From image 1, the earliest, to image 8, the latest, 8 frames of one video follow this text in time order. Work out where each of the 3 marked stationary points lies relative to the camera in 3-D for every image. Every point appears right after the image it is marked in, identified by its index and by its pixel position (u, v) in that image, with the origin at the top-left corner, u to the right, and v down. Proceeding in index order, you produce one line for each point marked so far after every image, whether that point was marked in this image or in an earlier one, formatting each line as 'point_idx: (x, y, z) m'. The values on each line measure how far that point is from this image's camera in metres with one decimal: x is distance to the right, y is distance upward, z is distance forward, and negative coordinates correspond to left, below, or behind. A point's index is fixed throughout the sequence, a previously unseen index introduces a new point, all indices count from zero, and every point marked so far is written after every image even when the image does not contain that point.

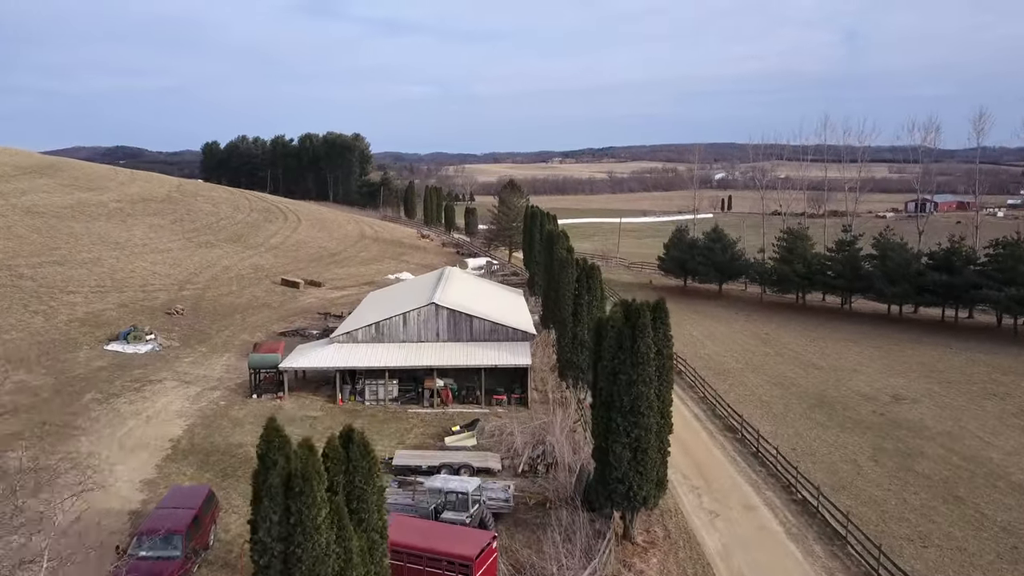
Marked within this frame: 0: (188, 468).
0: (-7.2, -4.0, +18.9) m
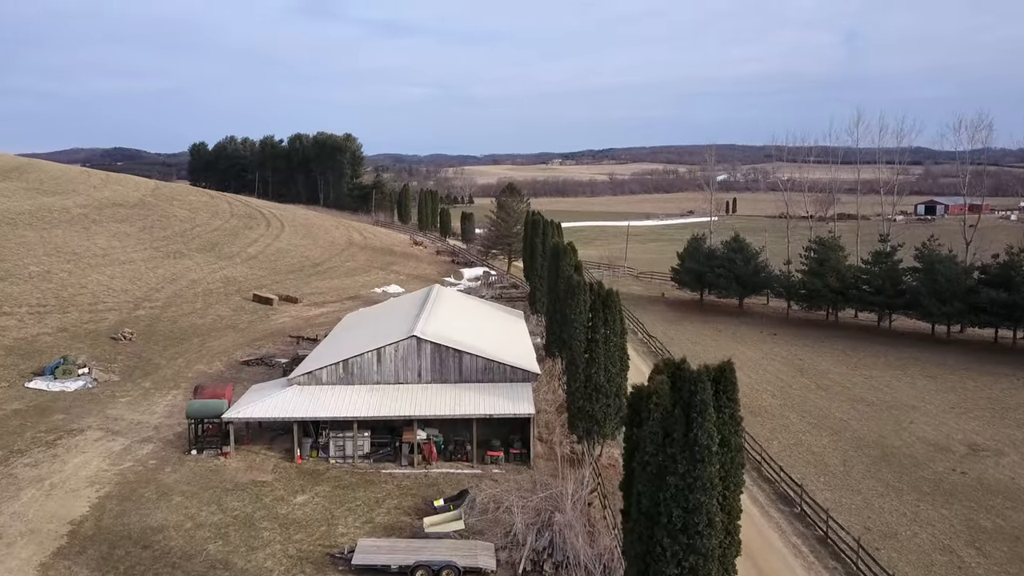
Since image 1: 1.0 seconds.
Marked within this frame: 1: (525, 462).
0: (-7.3, -4.7, +14.3) m
1: (+0.3, -4.1, +19.9) m
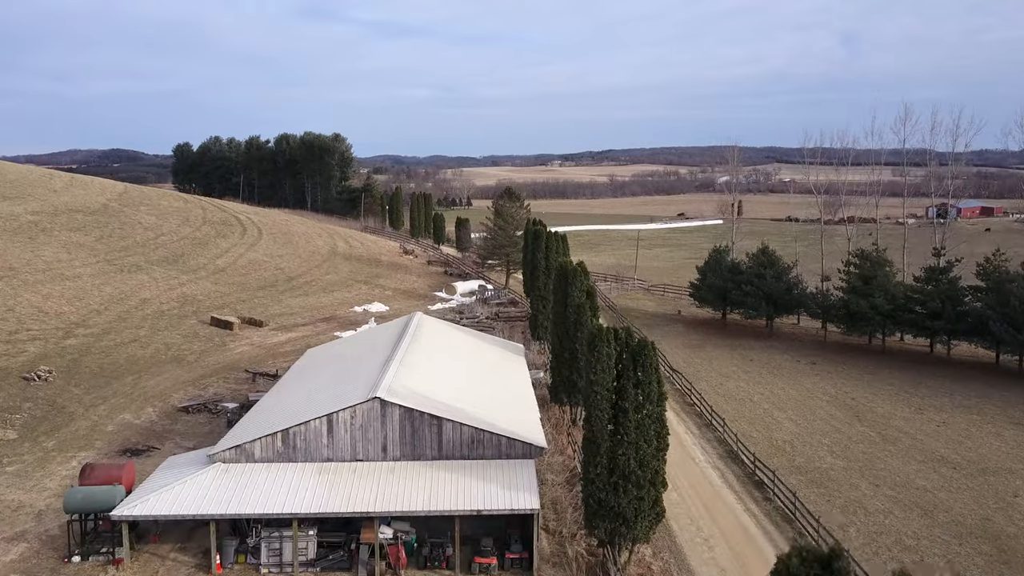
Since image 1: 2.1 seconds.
0: (-7.3, -5.6, +9.1) m
1: (+0.2, -4.9, +14.6) m
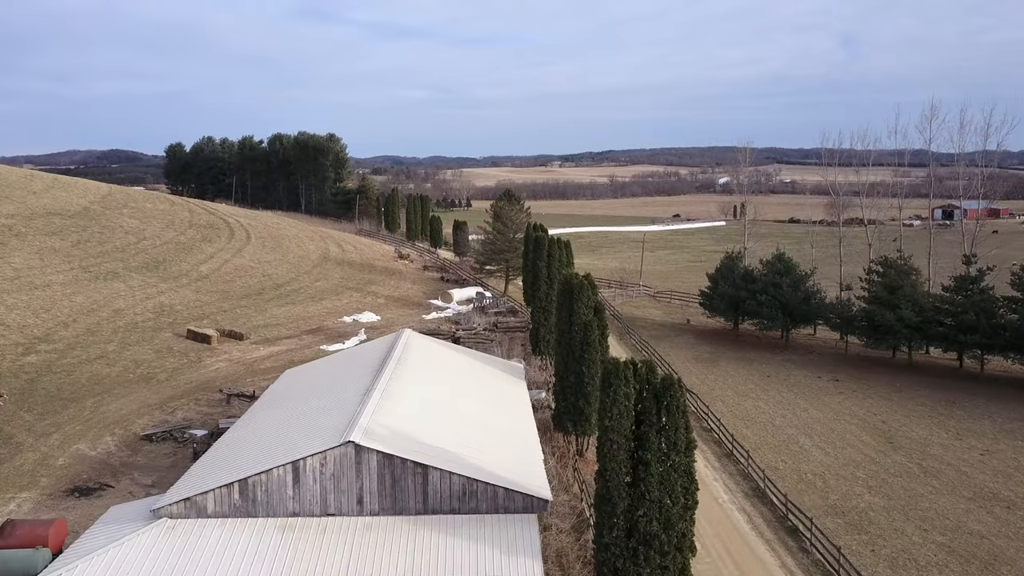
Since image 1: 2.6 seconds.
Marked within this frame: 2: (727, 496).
0: (-7.3, -5.9, +6.7) m
1: (+0.2, -5.3, +12.3) m
2: (+4.7, -4.5, +18.5) m
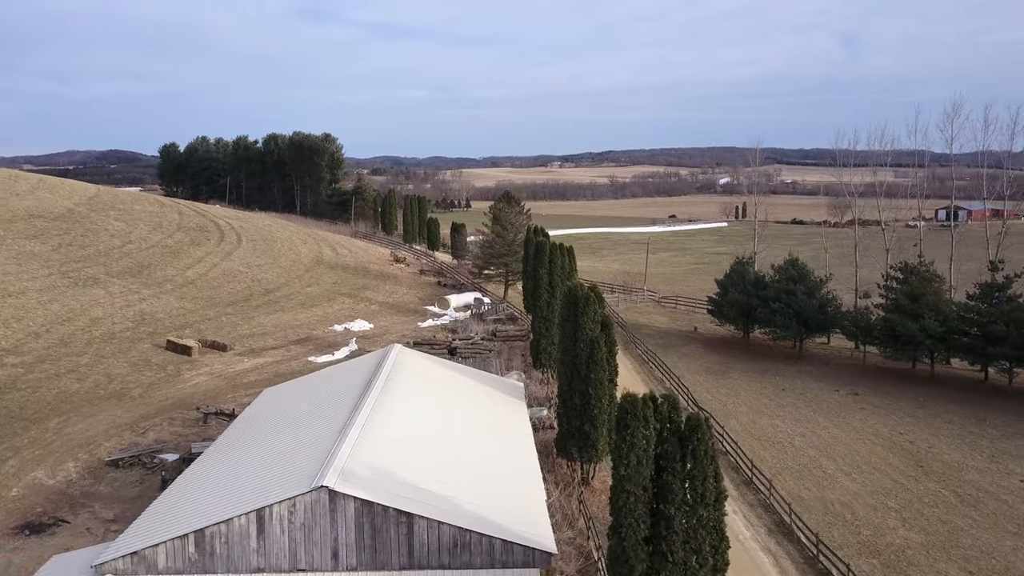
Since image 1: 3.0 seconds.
0: (-7.4, -6.2, +4.9) m
1: (+0.2, -5.5, +10.5) m
2: (+4.7, -4.8, +16.7) m
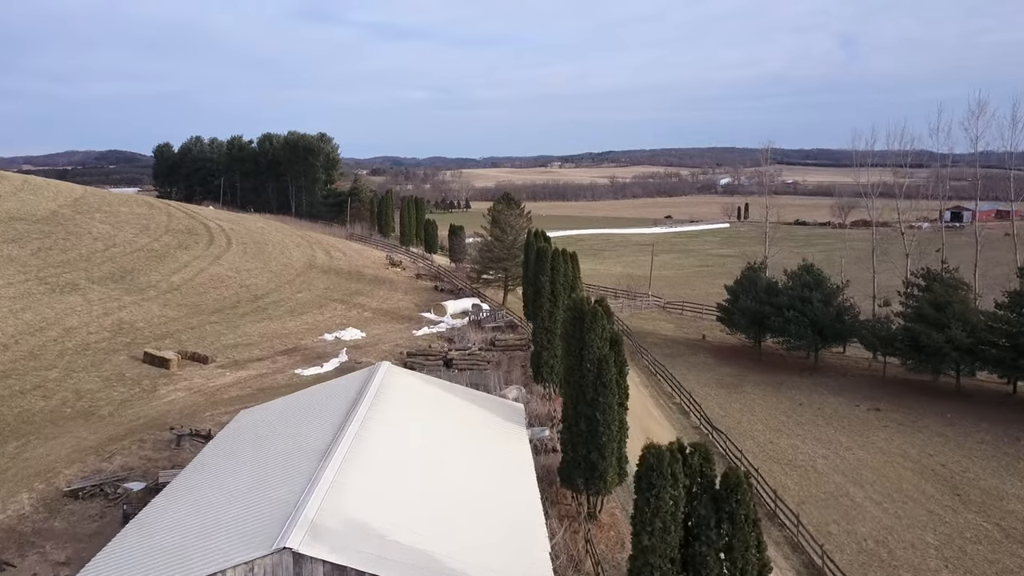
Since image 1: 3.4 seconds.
0: (-7.4, -6.5, +3.1) m
1: (+0.2, -5.8, +8.7) m
2: (+4.6, -5.1, +14.9) m
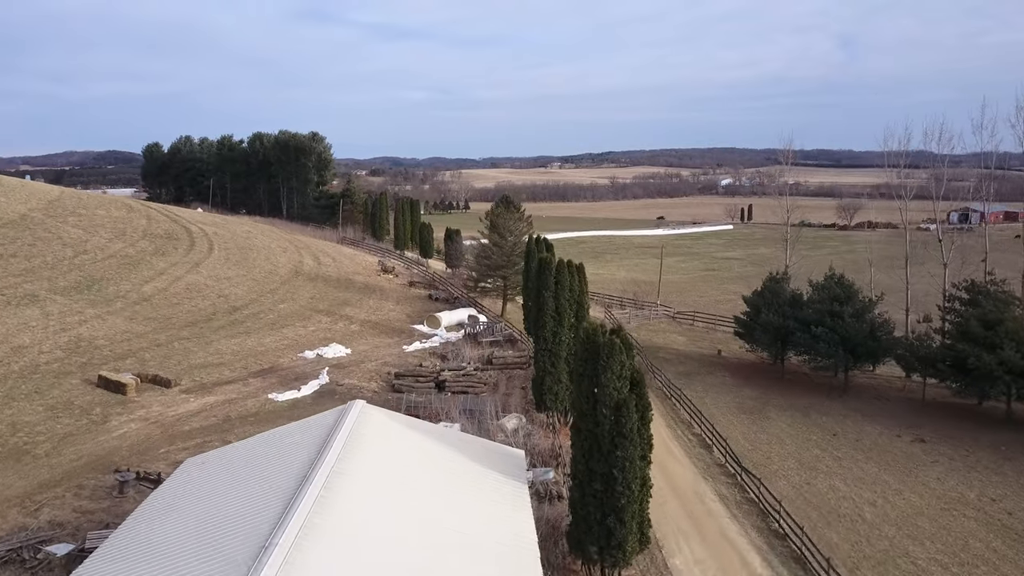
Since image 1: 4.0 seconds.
0: (-7.4, -6.9, +0.1) m
1: (+0.2, -6.2, +5.7) m
2: (+4.6, -5.5, +11.9) m
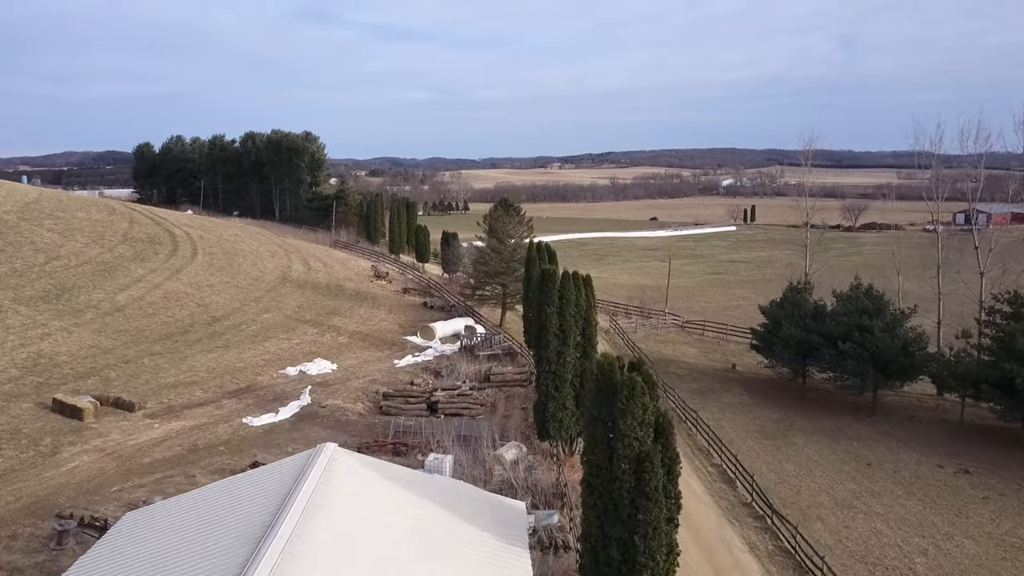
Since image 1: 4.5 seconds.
0: (-7.4, -7.2, -2.3) m
1: (+0.1, -6.6, +3.3) m
2: (+4.6, -5.9, +9.5) m
